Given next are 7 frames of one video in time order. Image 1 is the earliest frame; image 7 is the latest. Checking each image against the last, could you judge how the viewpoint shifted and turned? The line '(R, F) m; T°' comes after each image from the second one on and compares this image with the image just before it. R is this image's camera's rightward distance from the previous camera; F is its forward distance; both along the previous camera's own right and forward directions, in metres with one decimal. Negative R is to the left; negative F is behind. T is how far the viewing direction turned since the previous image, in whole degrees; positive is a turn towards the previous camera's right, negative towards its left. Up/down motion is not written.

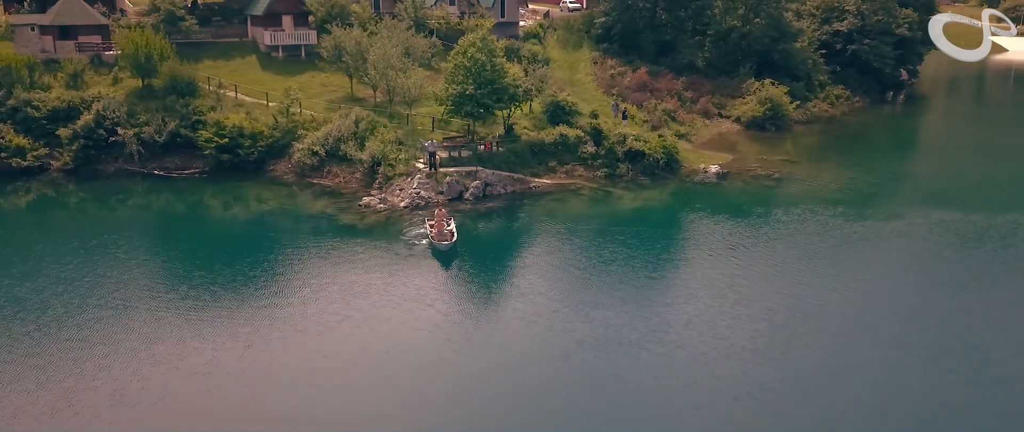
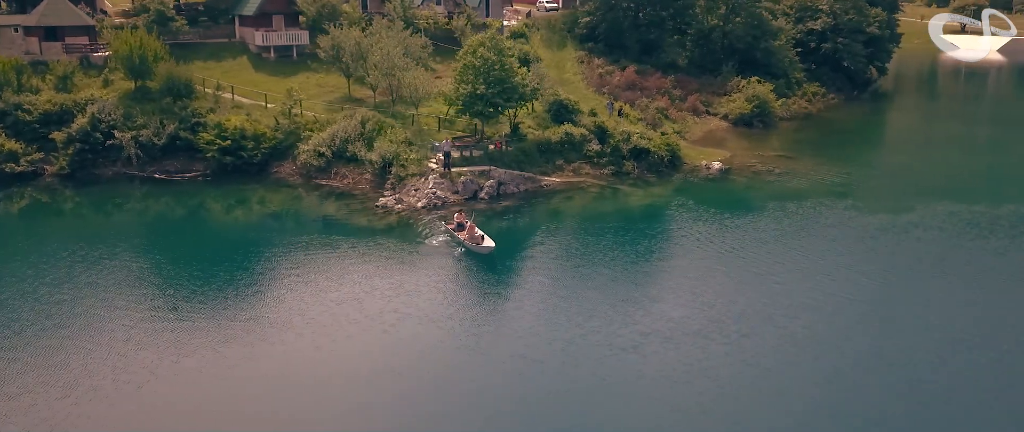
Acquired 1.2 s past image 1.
(-3.4, -0.2) m; +4°
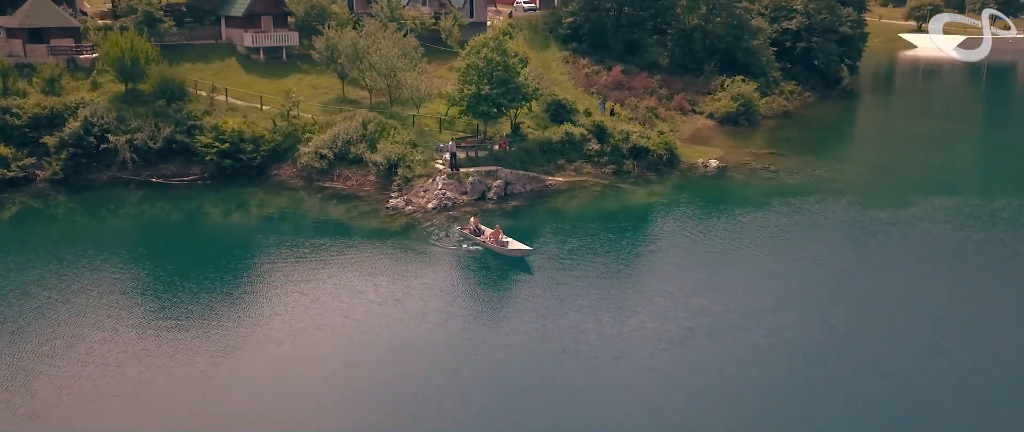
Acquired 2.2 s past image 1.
(-2.7, -0.2) m; +3°
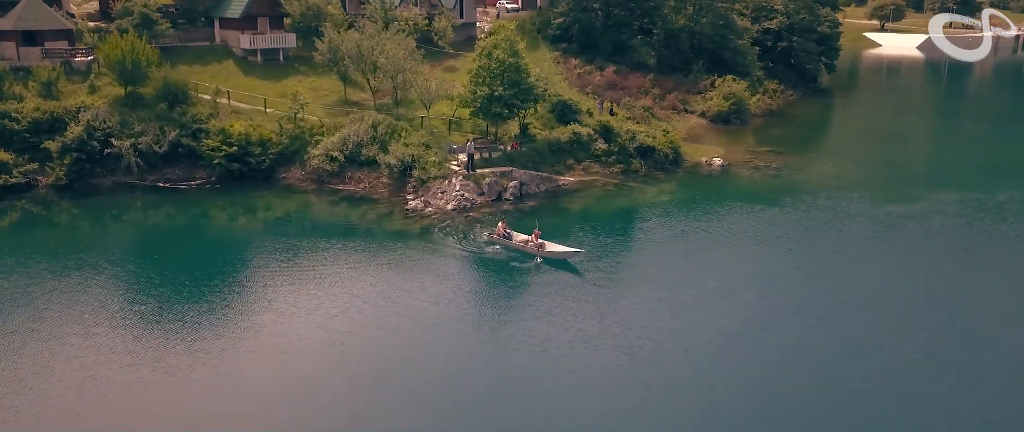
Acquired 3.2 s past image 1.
(-3.1, -0.2) m; +3°
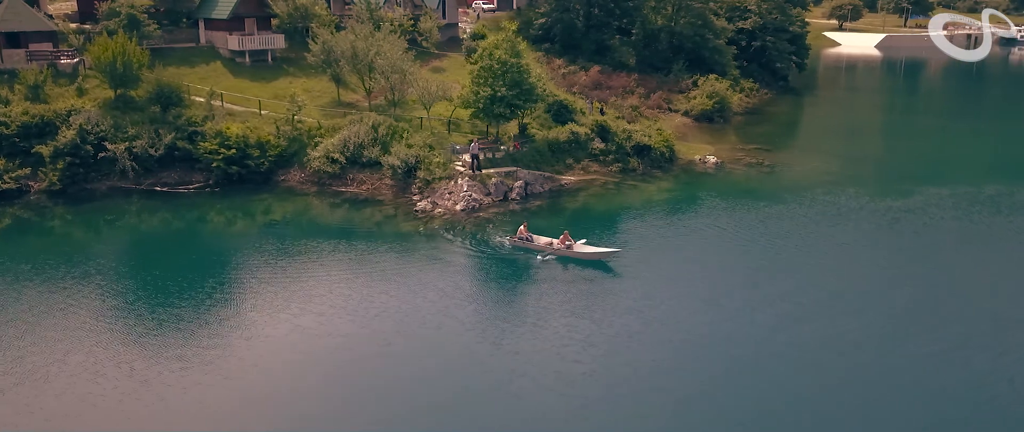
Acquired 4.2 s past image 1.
(-2.7, -0.2) m; +3°
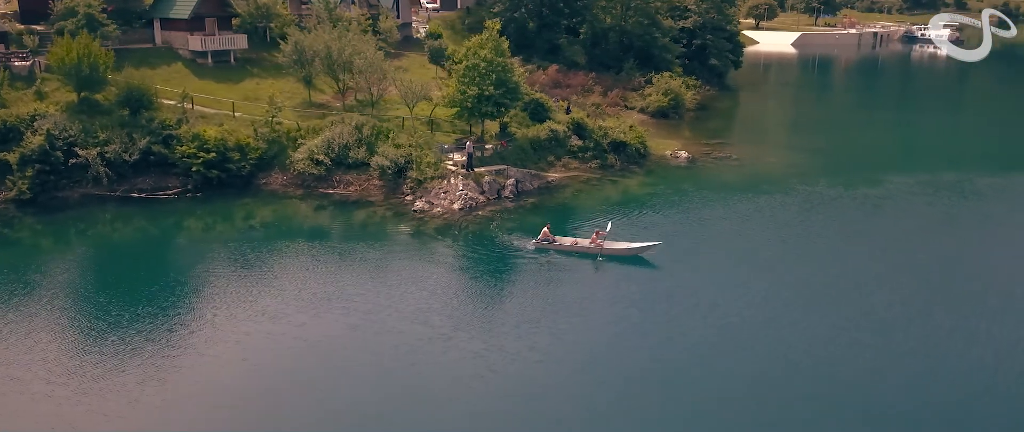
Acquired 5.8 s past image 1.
(-4.4, -0.1) m; +6°
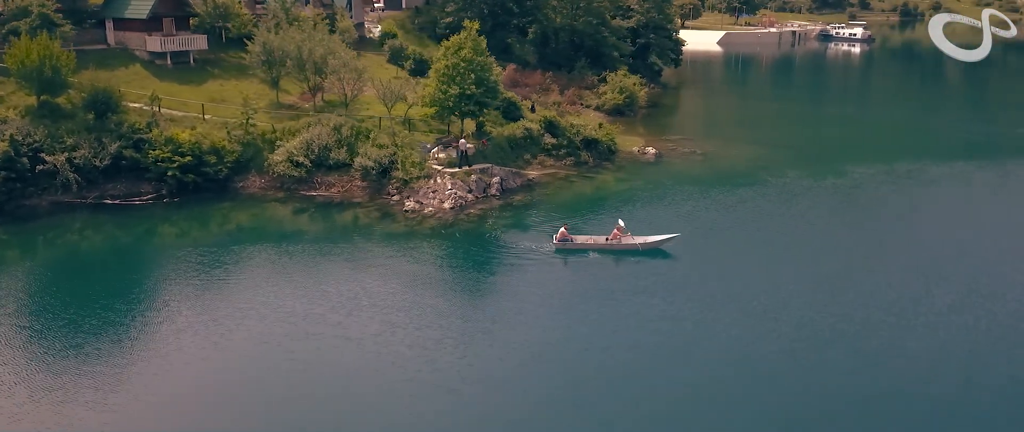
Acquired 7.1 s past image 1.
(-3.7, -0.1) m; +6°
